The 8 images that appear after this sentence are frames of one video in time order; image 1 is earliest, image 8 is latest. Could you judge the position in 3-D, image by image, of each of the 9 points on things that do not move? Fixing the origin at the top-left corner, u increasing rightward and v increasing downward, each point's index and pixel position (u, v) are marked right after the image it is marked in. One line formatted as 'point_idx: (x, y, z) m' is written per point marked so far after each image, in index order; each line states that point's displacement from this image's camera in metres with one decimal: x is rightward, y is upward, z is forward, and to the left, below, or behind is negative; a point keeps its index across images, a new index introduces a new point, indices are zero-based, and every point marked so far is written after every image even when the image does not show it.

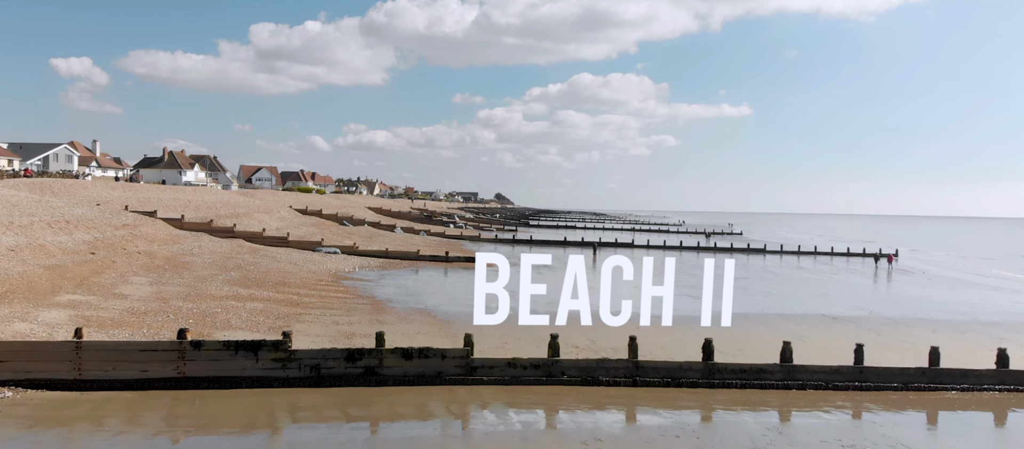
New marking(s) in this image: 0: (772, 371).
0: (+5.9, -3.3, +17.2) m
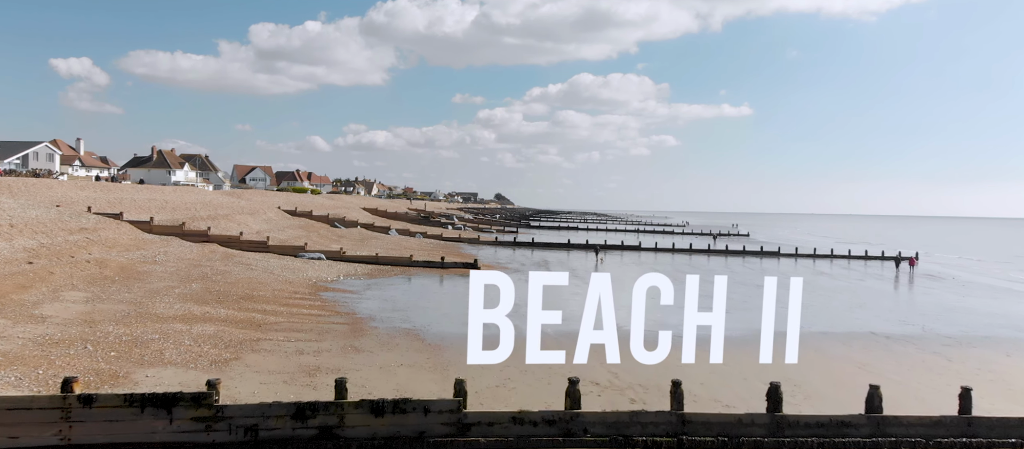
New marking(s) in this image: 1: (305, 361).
0: (+5.9, -3.5, +13.2) m
1: (-4.5, -3.0, +16.9) m
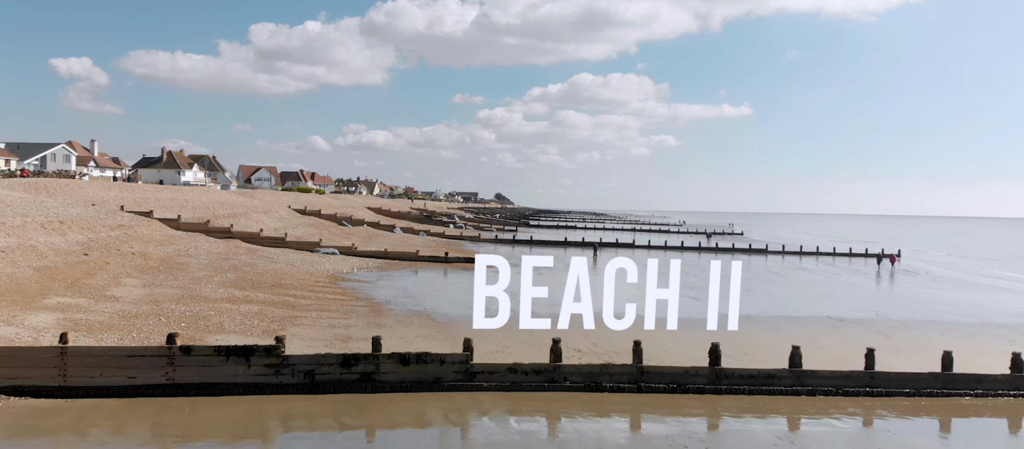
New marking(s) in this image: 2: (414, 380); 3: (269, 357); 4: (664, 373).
0: (+5.9, -3.3, +16.7) m
1: (-4.6, -2.9, +20.4) m
2: (-2.0, -3.1, +15.3) m
3: (-4.7, -2.6, +14.7) m
4: (+3.2, -3.2, +16.2) m
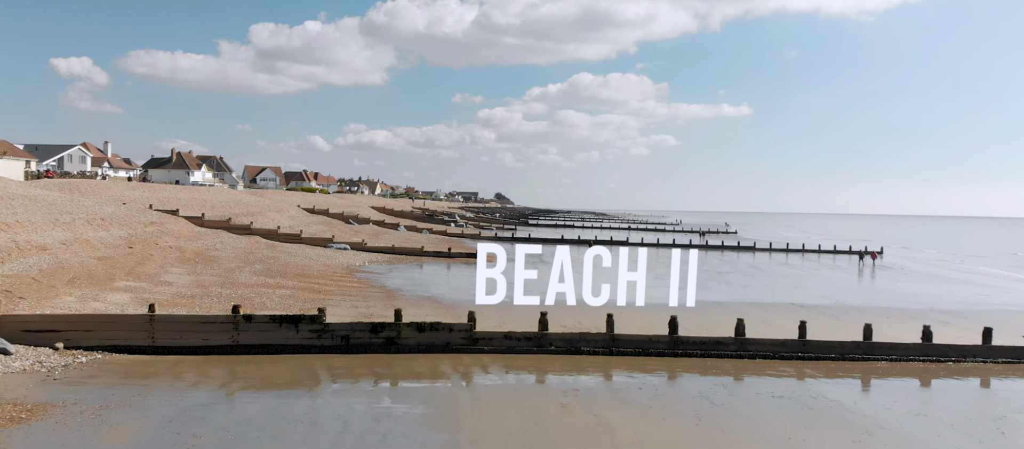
0: (+5.8, -3.2, +20.4) m
1: (-4.7, -2.7, +24.1) m
2: (-2.1, -3.0, +19.0) m
3: (-4.8, -2.4, +18.4) m
4: (+3.1, -3.0, +19.9) m
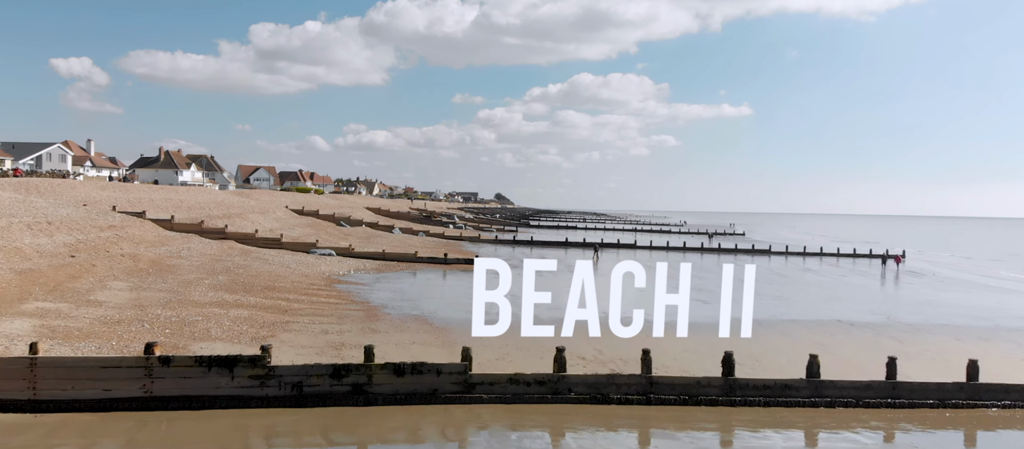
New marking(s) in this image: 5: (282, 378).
0: (+5.9, -3.4, +15.8) m
1: (-4.6, -2.9, +19.5) m
2: (-1.9, -3.2, +14.4) m
3: (-4.7, -2.6, +13.8) m
4: (+3.2, -3.2, +15.3) m
5: (-4.2, -2.8, +13.9) m
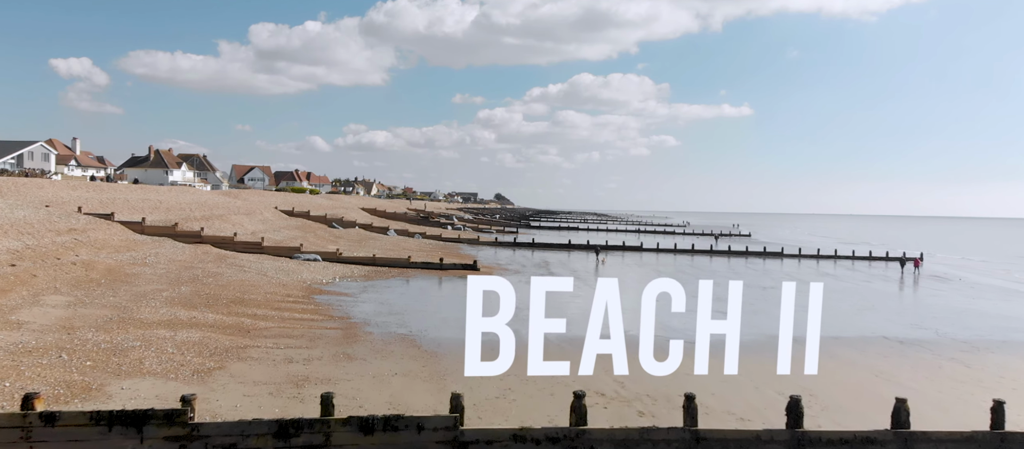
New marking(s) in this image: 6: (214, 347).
0: (+6.0, -3.5, +12.3) m
1: (-4.5, -3.0, +16.0) m
2: (-1.9, -3.3, +10.9) m
3: (-4.6, -2.7, +10.3) m
4: (+3.3, -3.3, +11.8) m
5: (-4.1, -2.9, +10.4) m
6: (-6.8, -2.8, +17.5) m
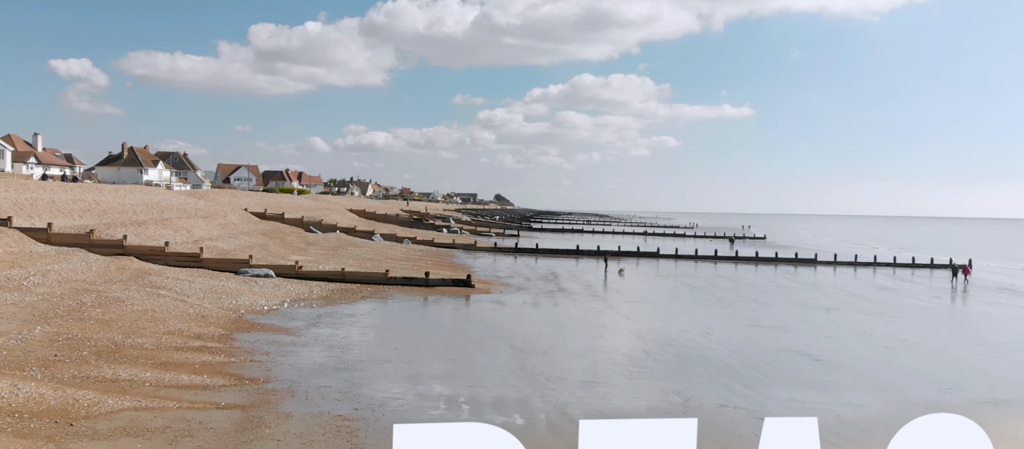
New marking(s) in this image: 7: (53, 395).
0: (+6.0, -3.7, +4.1) m
1: (-4.4, -3.3, +7.8) m
2: (-1.8, -3.5, +2.8) m
3: (-4.5, -3.0, +2.1) m
4: (+3.4, -3.6, +3.6) m
5: (-4.0, -3.2, +2.2) m
6: (-6.7, -3.0, +9.3) m
7: (-7.8, -2.9, +13.1) m
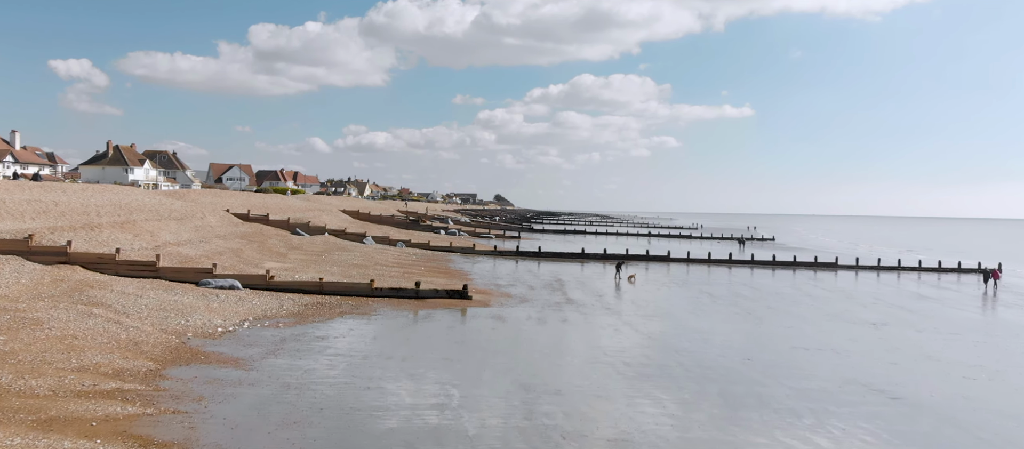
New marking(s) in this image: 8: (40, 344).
0: (+6.1, -3.9, 0.0) m
1: (-4.3, -3.4, +3.7) m
2: (-1.7, -3.7, -1.4) m
3: (-4.4, -3.1, -2.0) m
4: (+3.5, -3.7, -0.5) m
5: (-3.9, -3.3, -1.9) m
6: (-6.6, -3.2, +5.2) m
7: (-7.7, -3.0, +9.0) m
8: (-10.4, -2.6, +17.1) m
